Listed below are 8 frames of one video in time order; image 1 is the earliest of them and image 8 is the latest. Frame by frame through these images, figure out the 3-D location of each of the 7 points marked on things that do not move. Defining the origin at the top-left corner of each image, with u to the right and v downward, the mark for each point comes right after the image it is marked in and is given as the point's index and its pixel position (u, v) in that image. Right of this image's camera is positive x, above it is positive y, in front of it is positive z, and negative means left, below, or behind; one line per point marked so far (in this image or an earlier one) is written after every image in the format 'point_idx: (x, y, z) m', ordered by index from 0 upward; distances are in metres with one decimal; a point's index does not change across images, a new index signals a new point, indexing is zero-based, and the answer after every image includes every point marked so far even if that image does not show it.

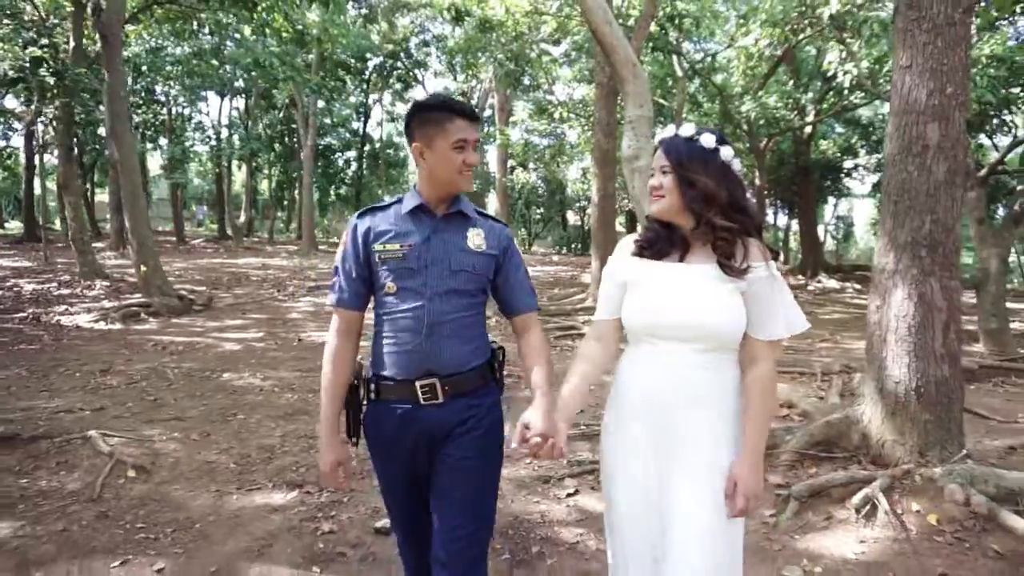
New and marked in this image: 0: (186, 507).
0: (-1.9, -1.3, +4.0) m
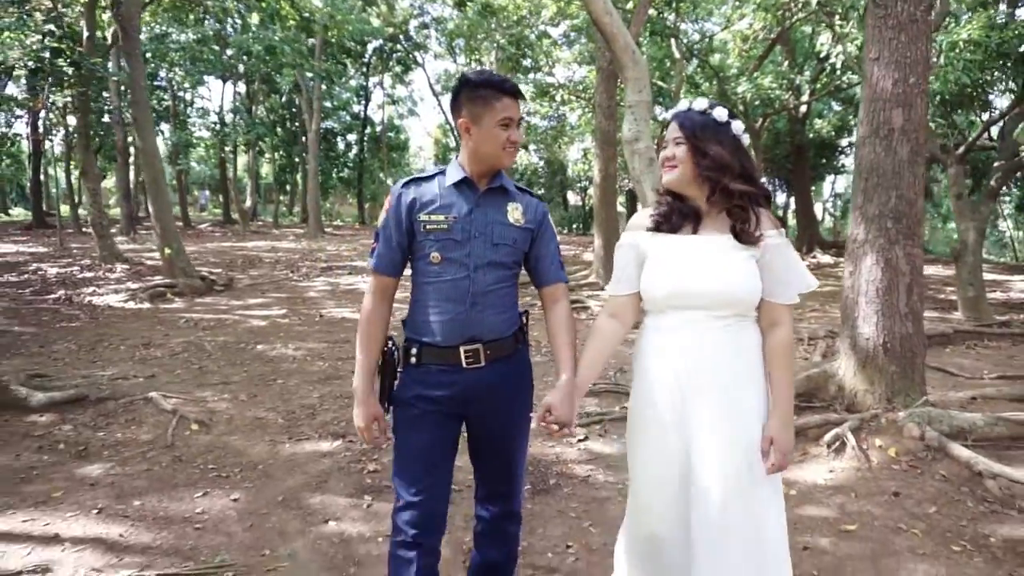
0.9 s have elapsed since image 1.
0: (-1.7, -1.1, +4.6) m
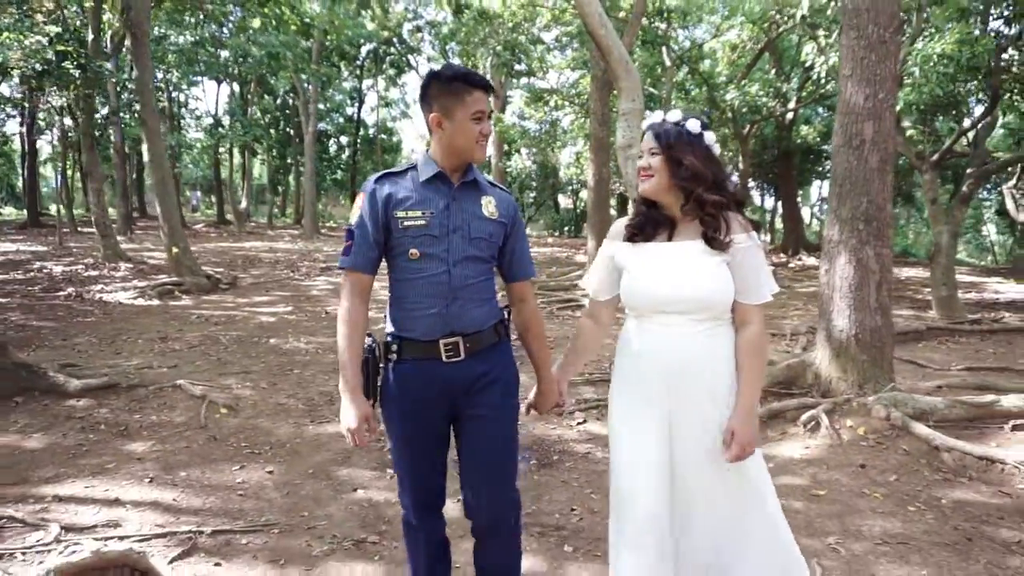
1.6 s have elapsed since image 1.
0: (-1.7, -1.0, +5.1) m
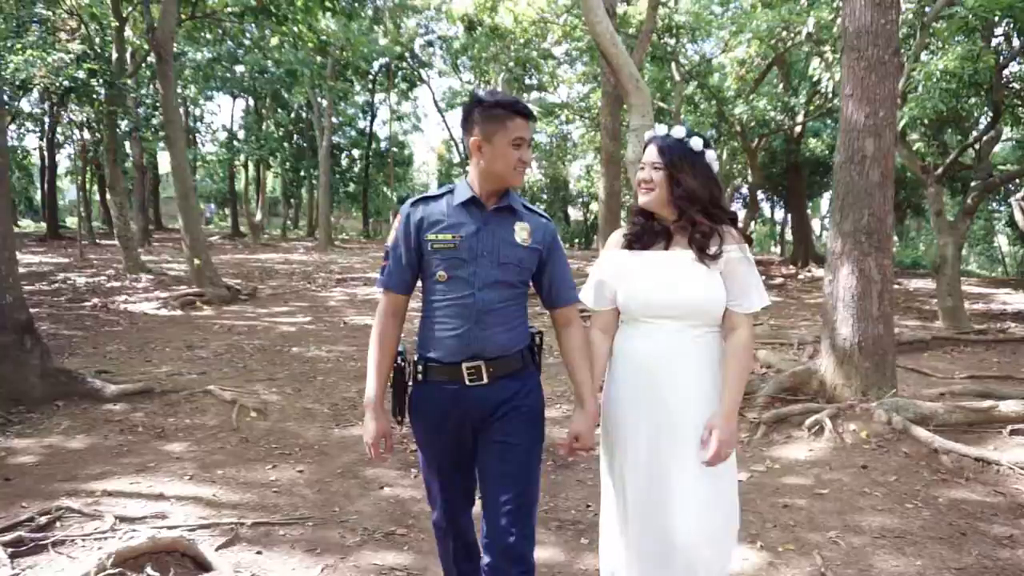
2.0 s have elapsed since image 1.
0: (-1.6, -1.1, +5.3) m
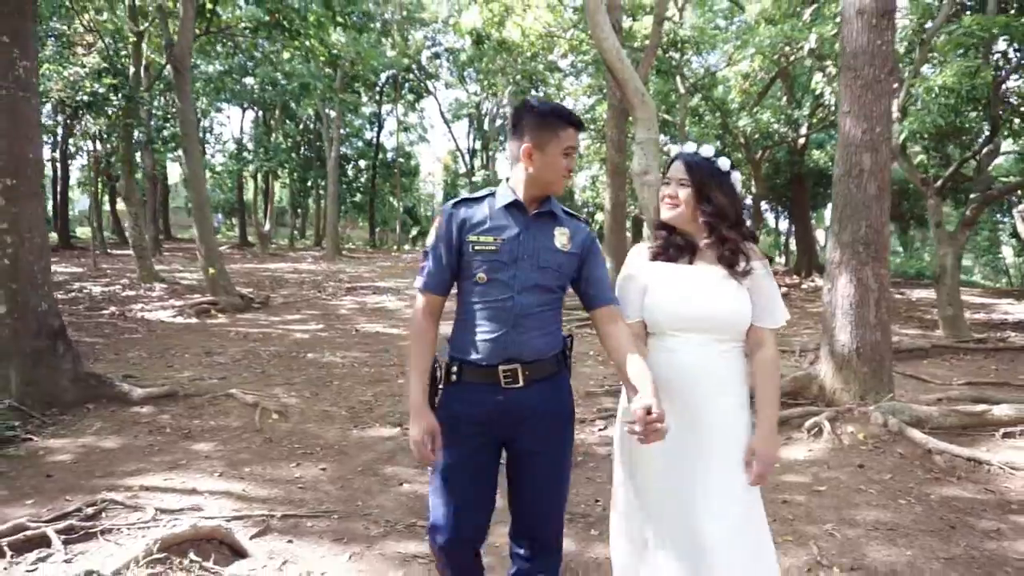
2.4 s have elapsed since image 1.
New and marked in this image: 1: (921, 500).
0: (-1.5, -1.2, +5.6) m
1: (+2.4, -1.2, +4.1) m
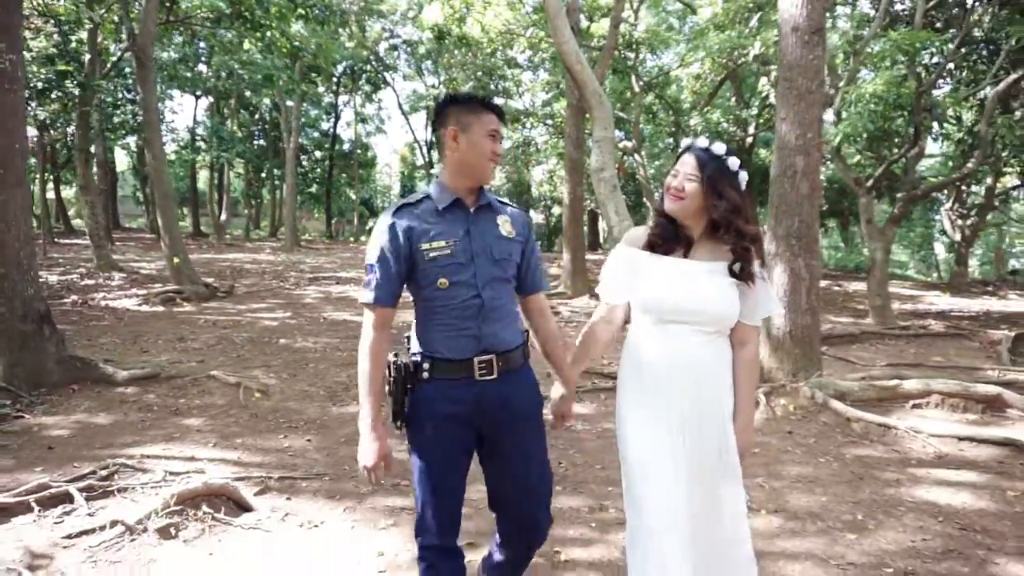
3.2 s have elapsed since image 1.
0: (-1.8, -1.1, +6.0) m
1: (+2.2, -1.2, +4.8) m
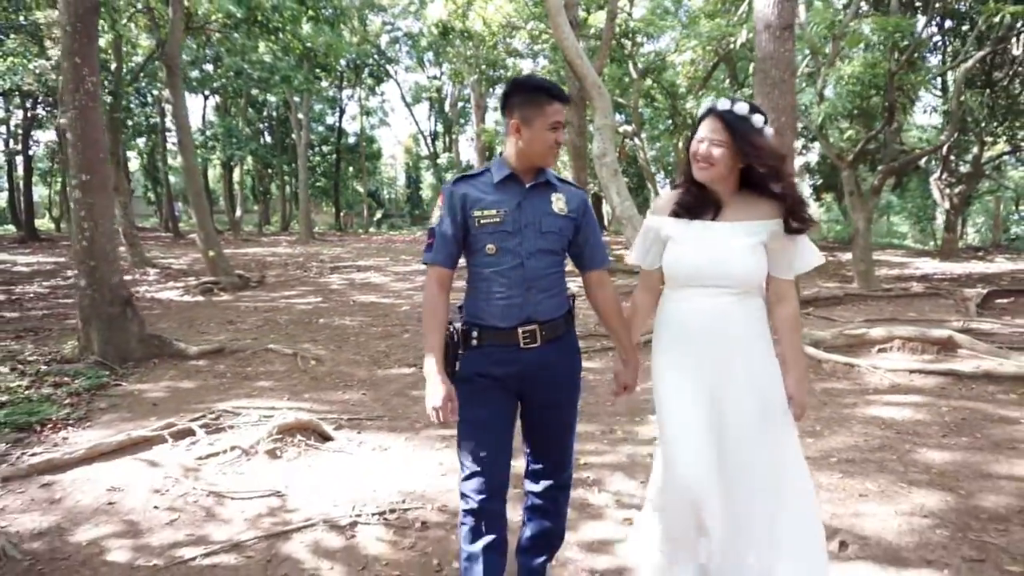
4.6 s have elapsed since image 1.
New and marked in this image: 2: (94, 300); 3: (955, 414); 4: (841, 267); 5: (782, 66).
0: (-1.5, -0.9, +7.0) m
1: (+2.4, -0.8, +5.7) m
2: (-4.1, -0.1, +6.9) m
3: (+3.2, -0.9, +5.0) m
4: (+6.9, +0.5, +14.8) m
5: (+2.7, +2.2, +7.1) m
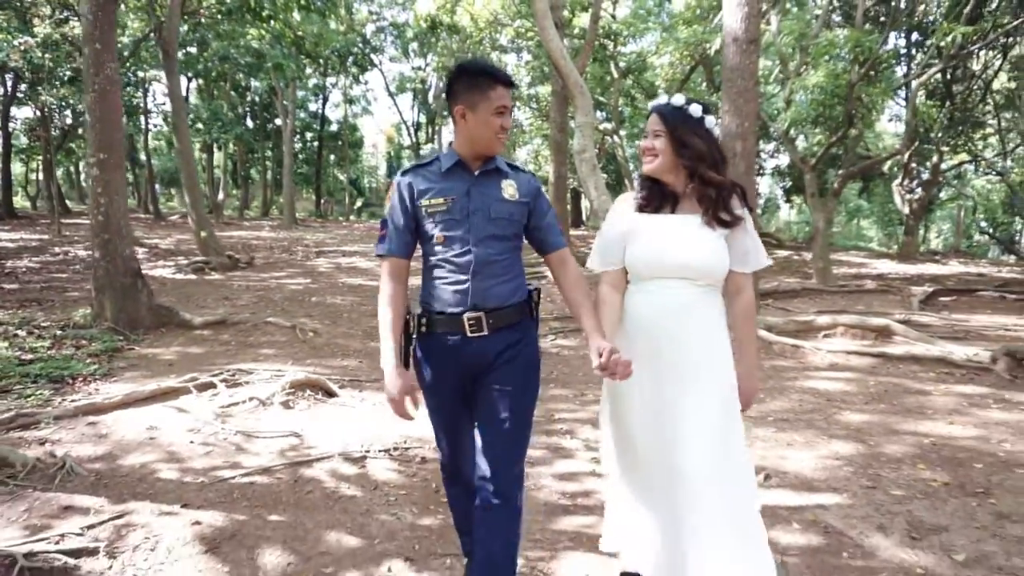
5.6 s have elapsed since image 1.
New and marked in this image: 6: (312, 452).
0: (-1.7, -0.6, +7.6) m
1: (+2.3, -0.7, +6.5) m
2: (-4.3, +0.2, +7.4) m
3: (+3.0, -0.8, +5.8) m
4: (+6.5, +0.5, +15.7) m
5: (+2.6, +2.3, +7.8) m
6: (-1.2, -1.0, +4.2) m
